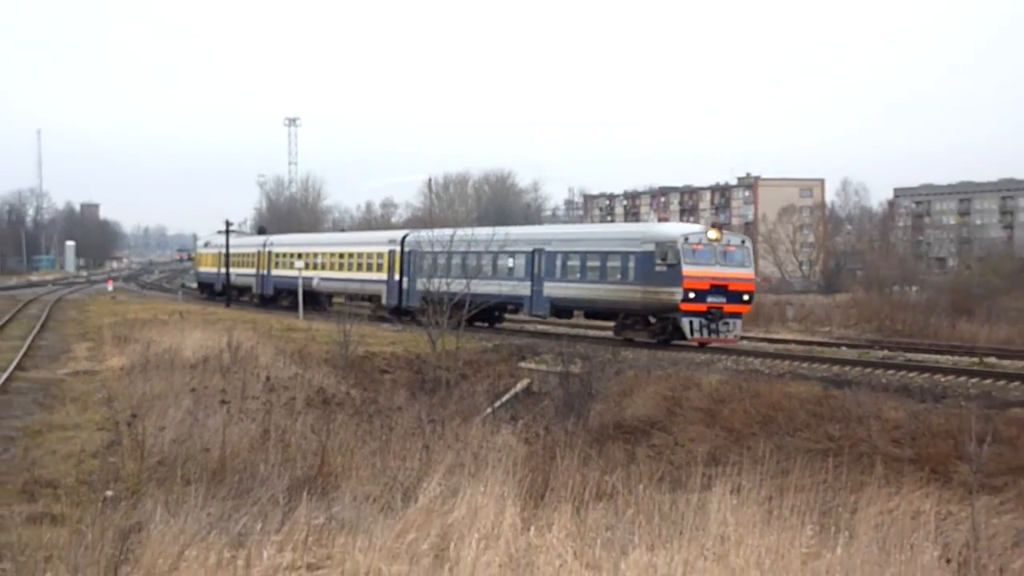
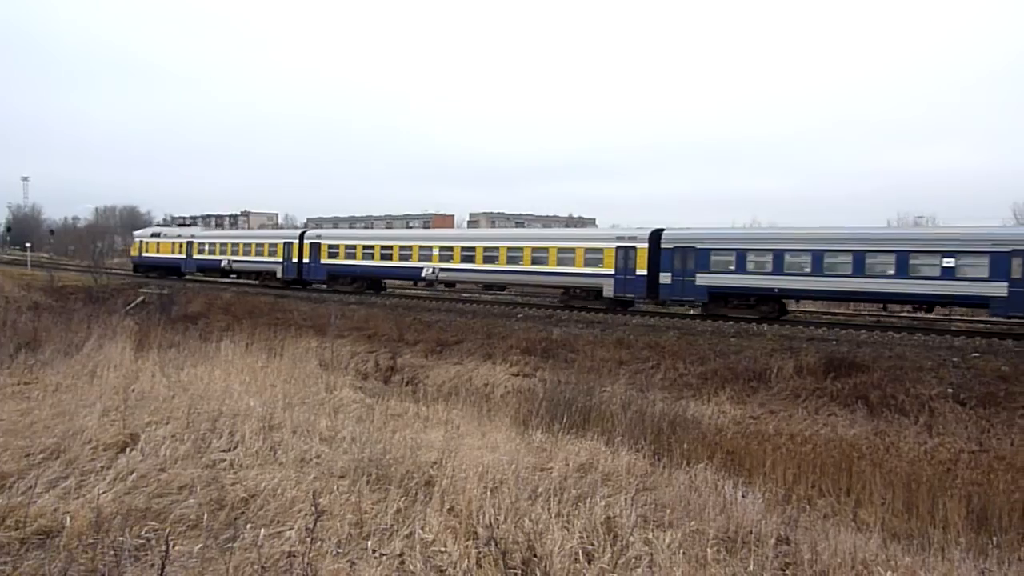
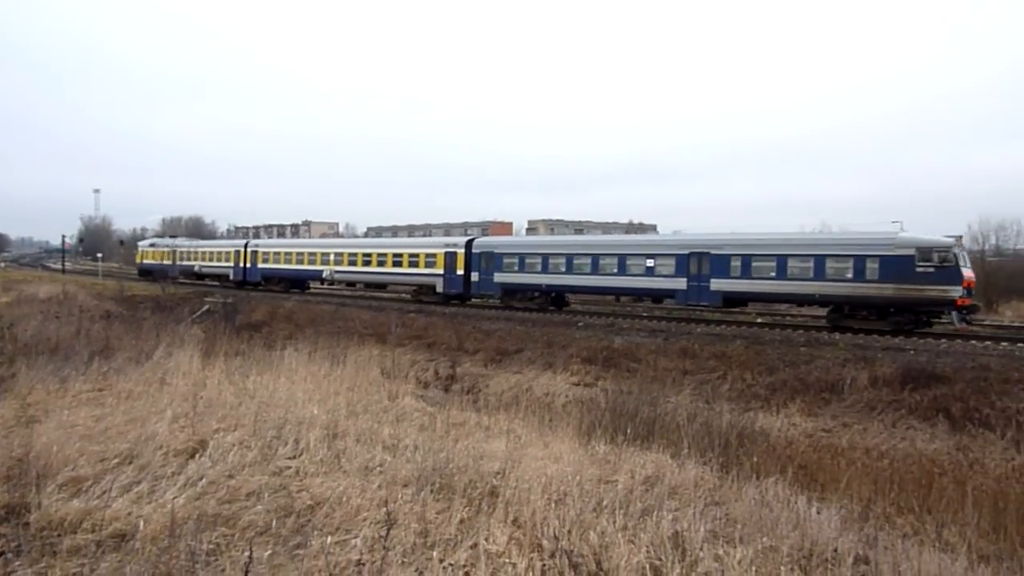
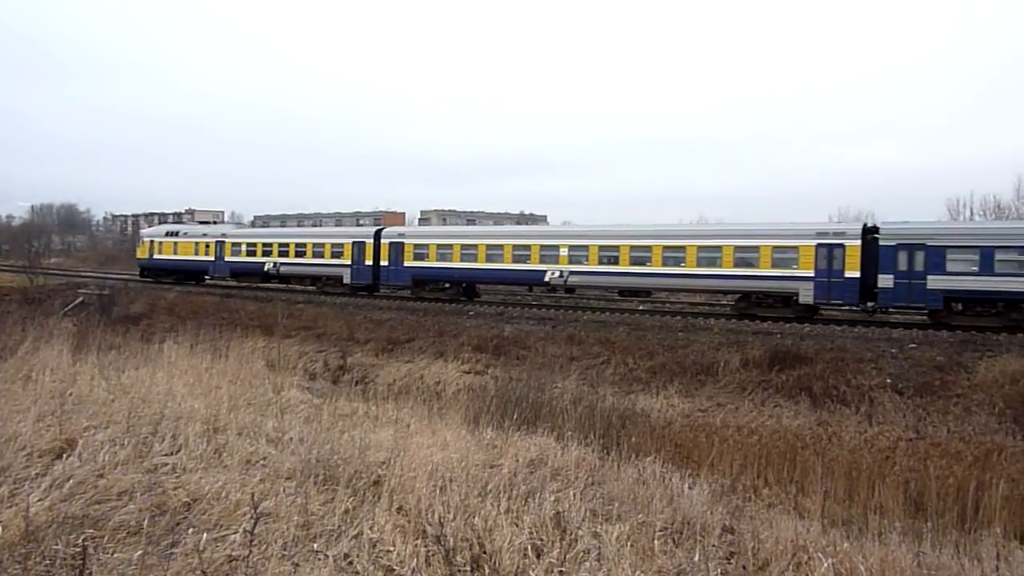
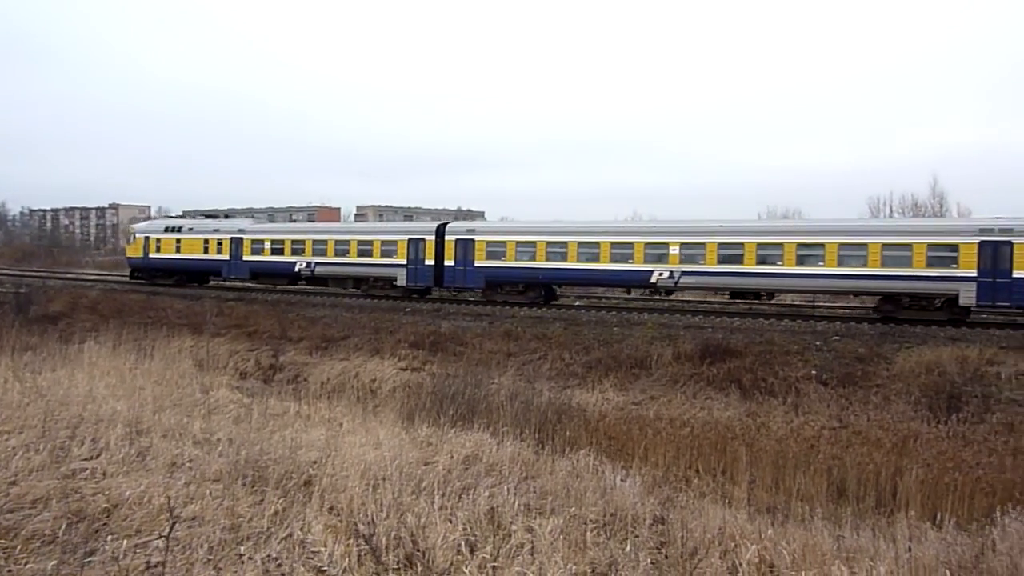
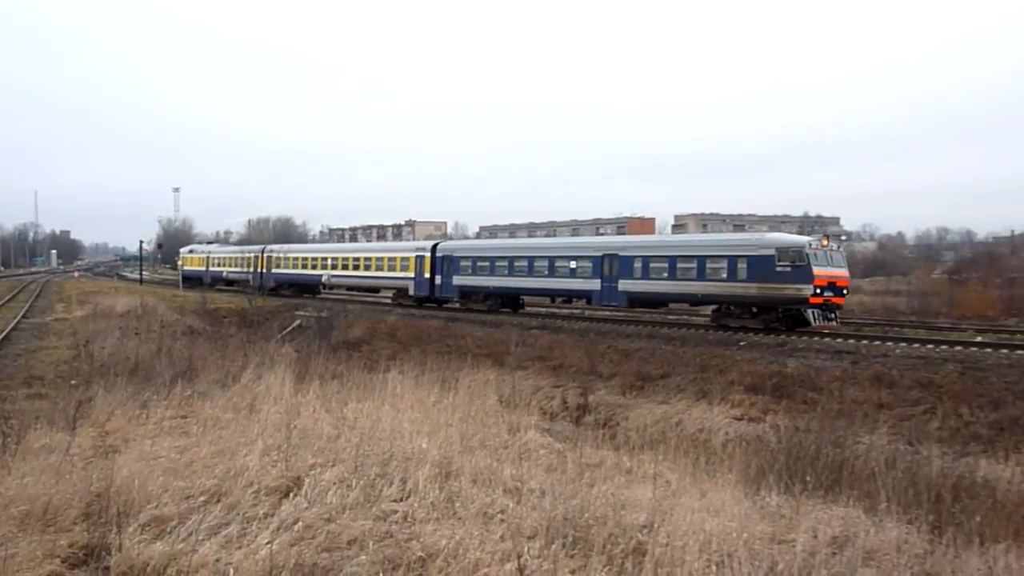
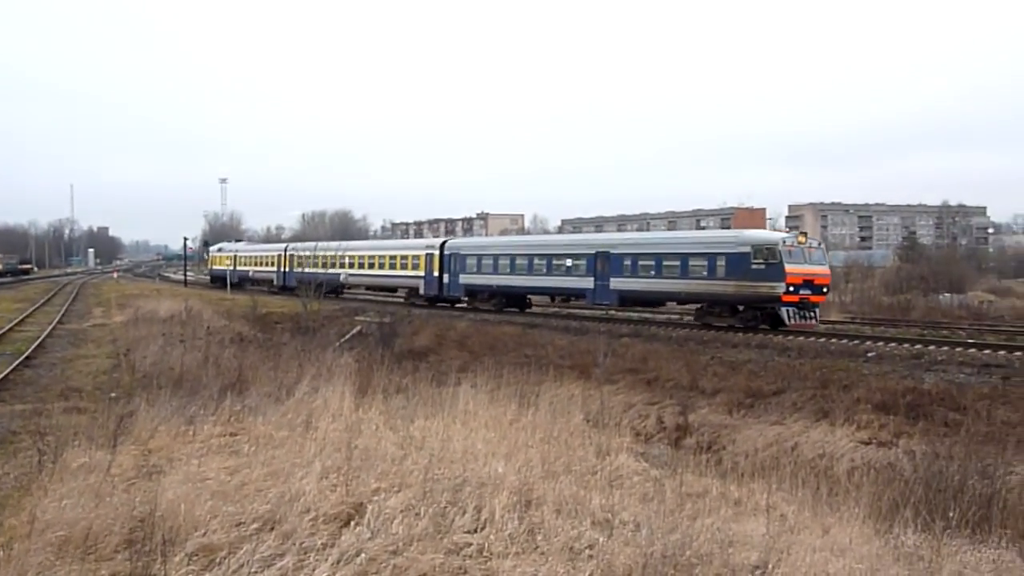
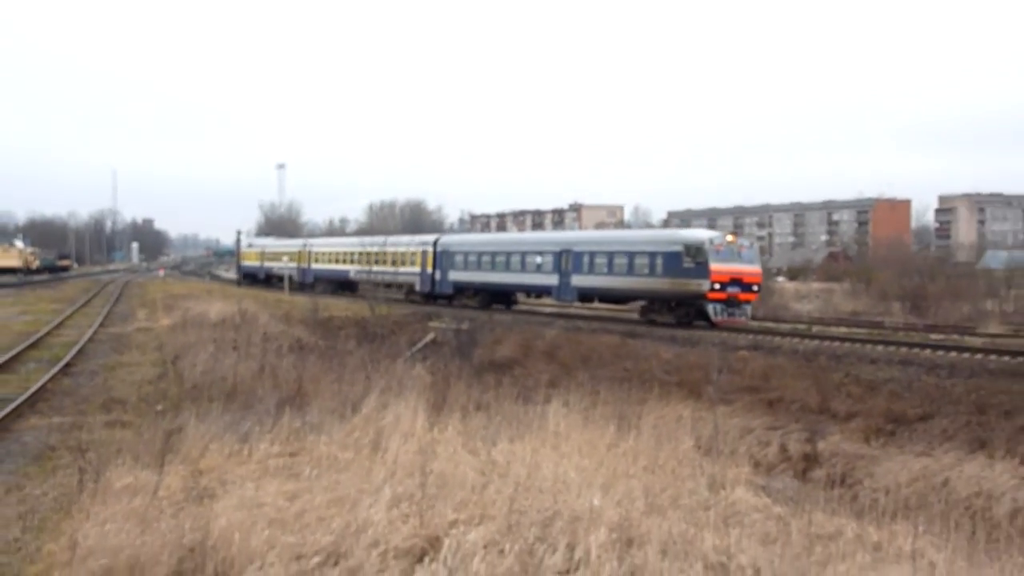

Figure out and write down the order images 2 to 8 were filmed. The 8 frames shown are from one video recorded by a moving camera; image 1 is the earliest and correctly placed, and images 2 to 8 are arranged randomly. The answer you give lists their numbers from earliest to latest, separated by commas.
8, 7, 6, 3, 2, 4, 5
